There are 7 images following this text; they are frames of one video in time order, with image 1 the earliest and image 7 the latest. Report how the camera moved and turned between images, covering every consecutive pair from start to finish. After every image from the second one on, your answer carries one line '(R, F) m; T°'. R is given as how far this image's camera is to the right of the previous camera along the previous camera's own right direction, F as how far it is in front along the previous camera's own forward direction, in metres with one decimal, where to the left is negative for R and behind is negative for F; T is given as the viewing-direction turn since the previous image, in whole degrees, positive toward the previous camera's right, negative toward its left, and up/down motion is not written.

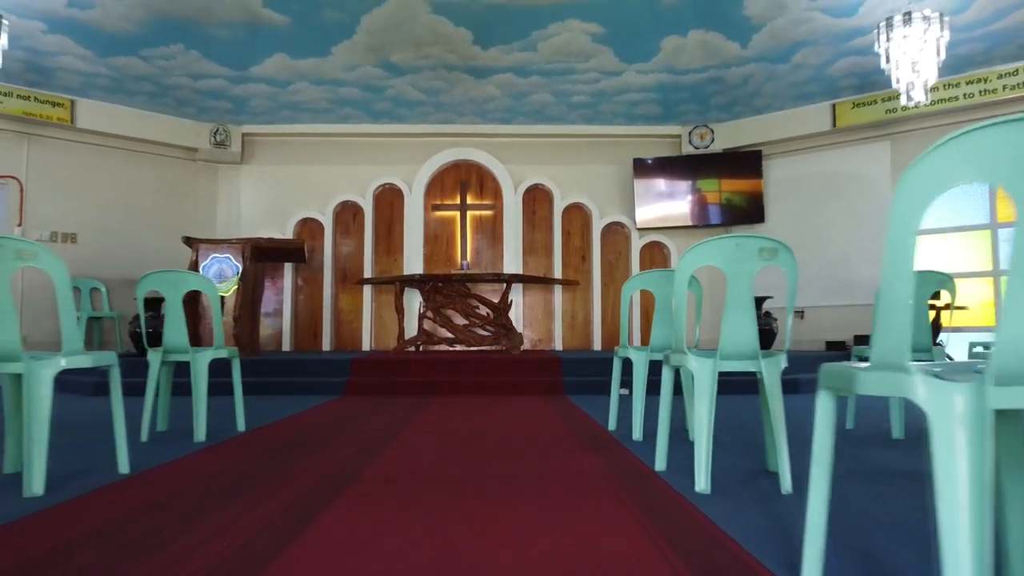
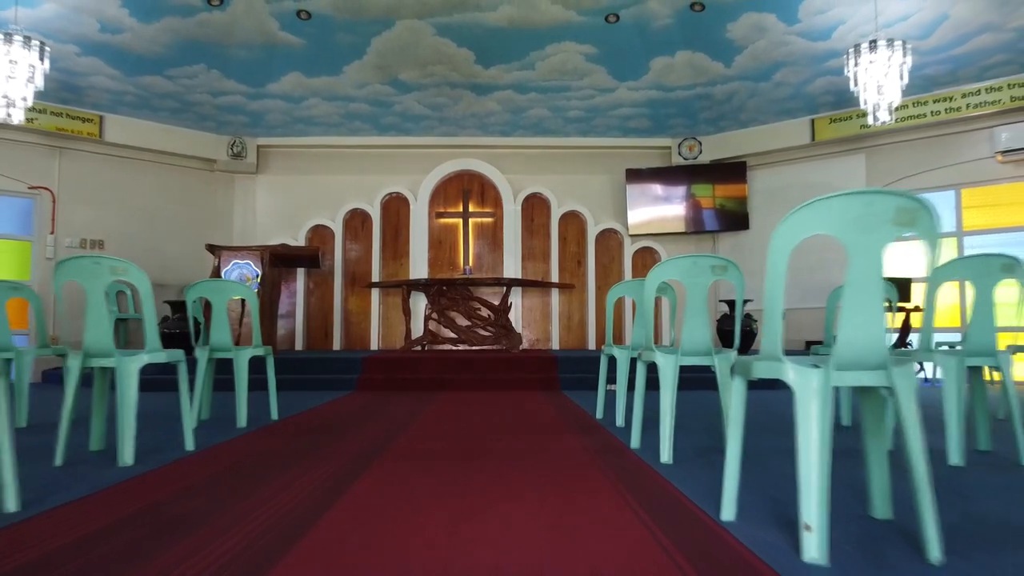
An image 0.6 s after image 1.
(0.0, -0.4) m; 0°
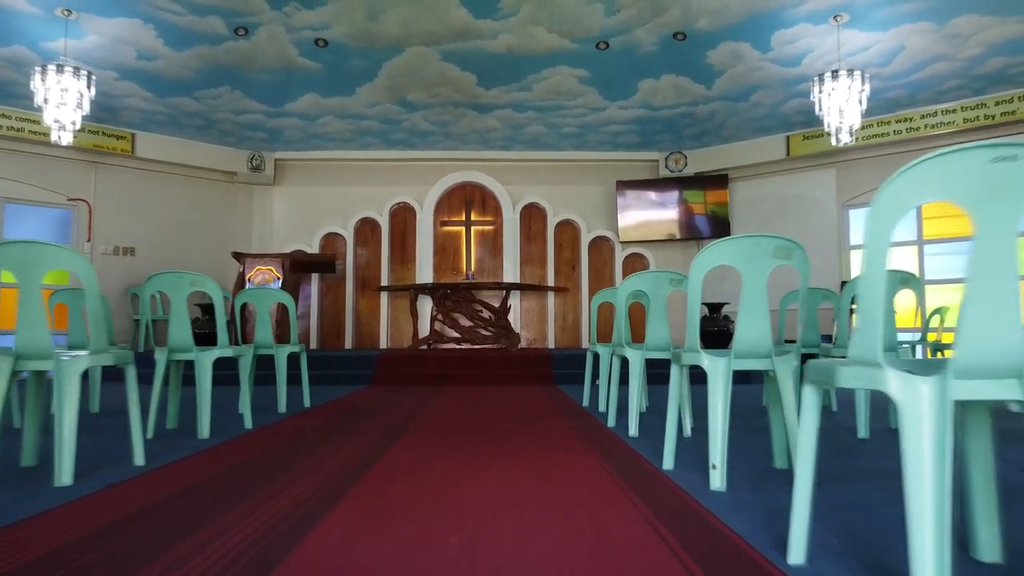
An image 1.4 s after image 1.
(0.0, -0.5) m; 0°
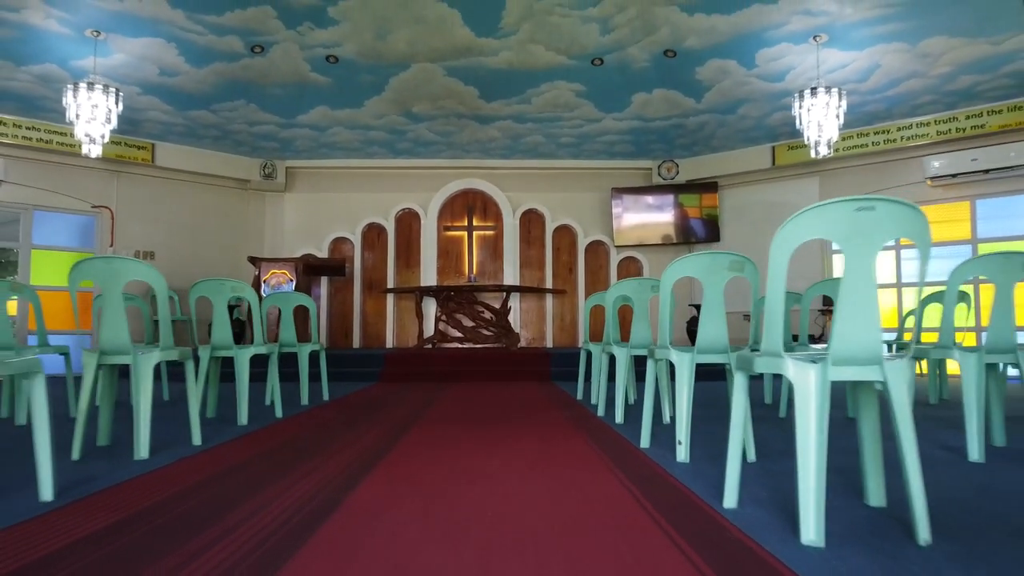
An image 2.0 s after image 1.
(0.0, -0.4) m; 0°
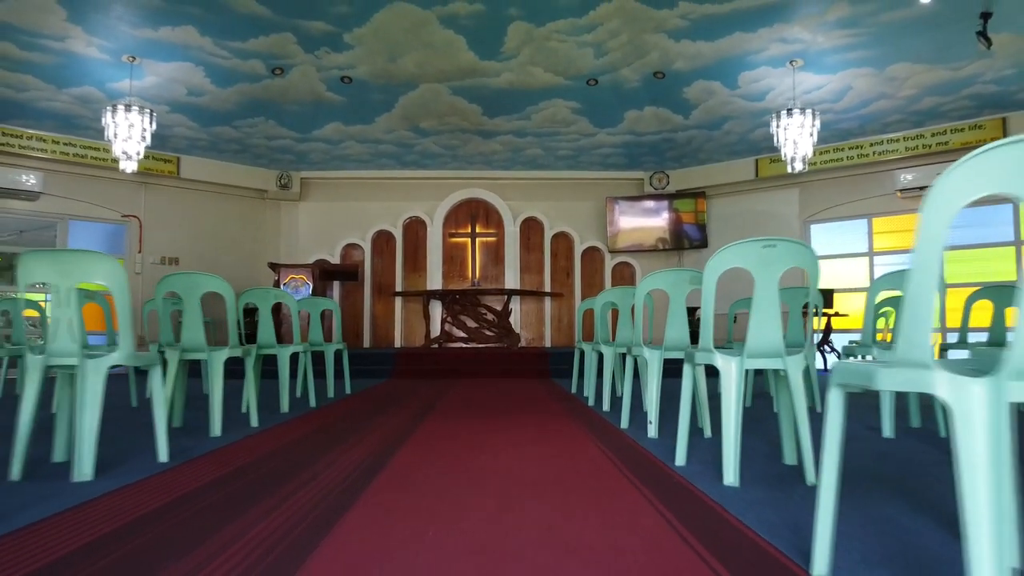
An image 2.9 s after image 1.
(0.0, -0.5) m; 0°
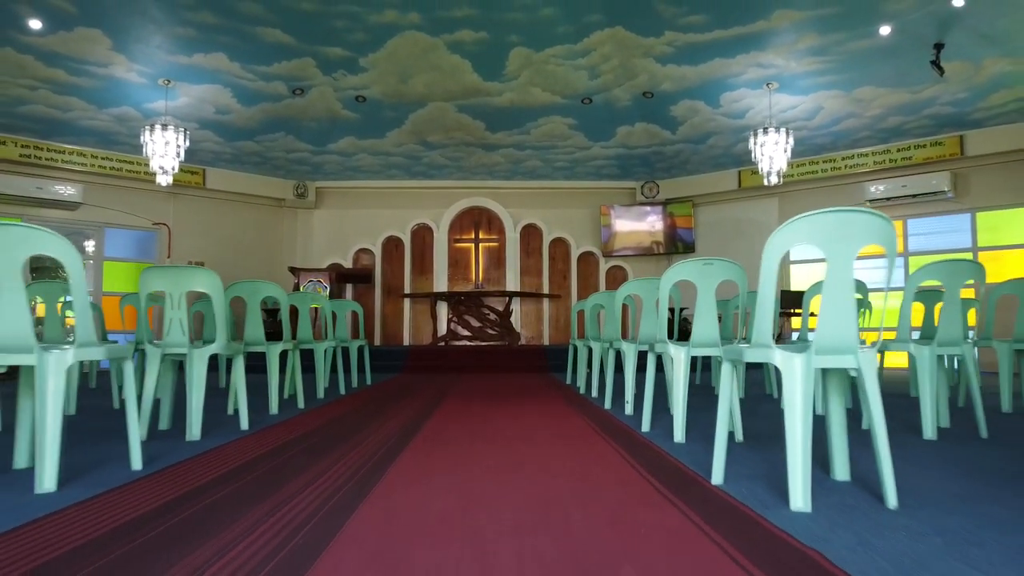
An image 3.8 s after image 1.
(0.0, -0.6) m; 0°
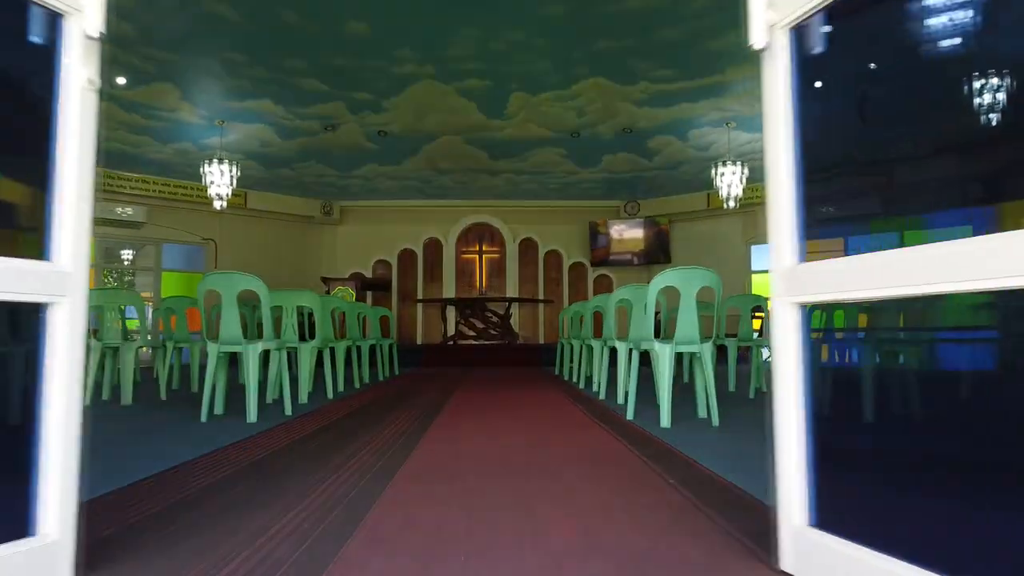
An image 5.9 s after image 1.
(0.0, -1.3) m; 0°
